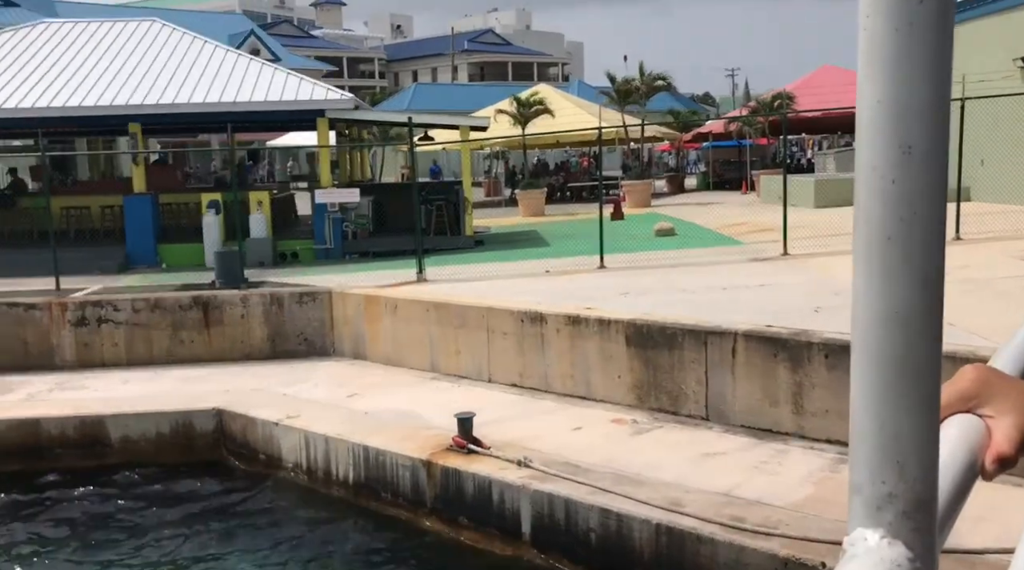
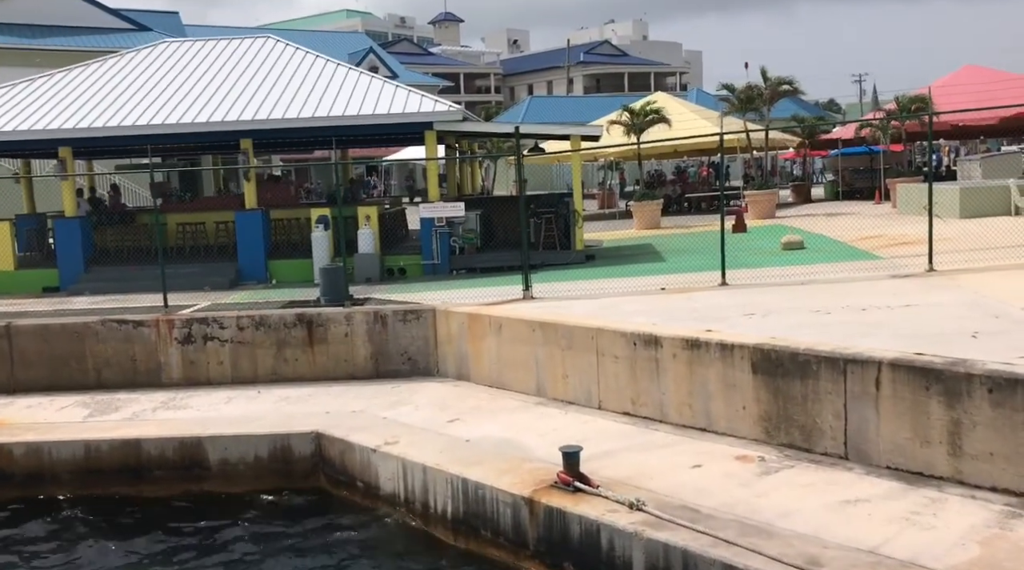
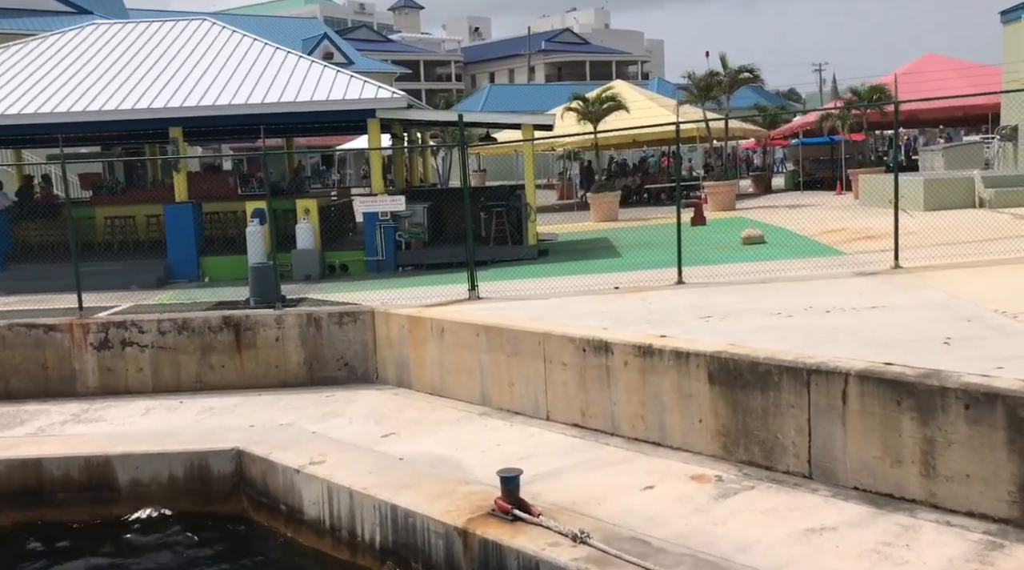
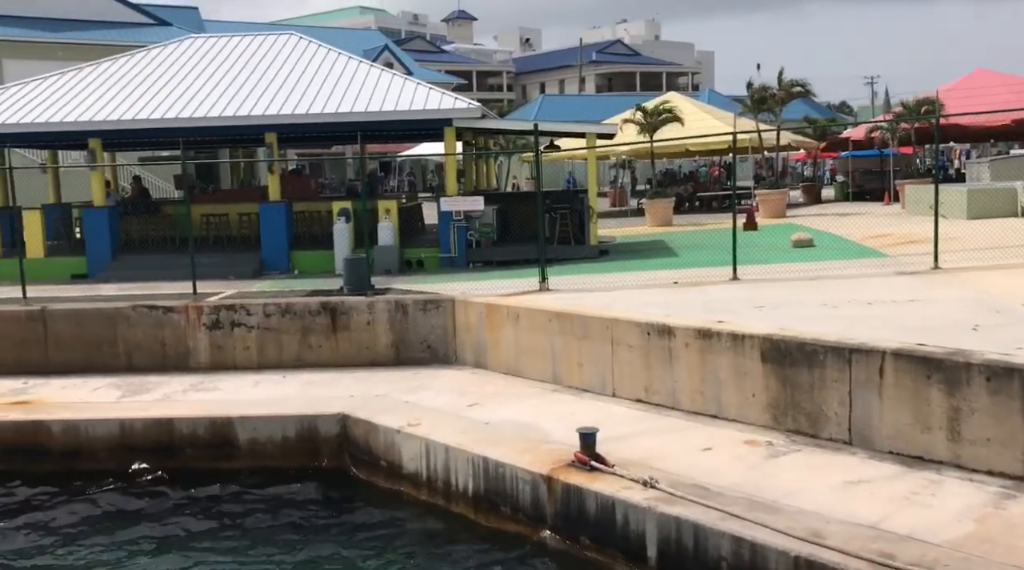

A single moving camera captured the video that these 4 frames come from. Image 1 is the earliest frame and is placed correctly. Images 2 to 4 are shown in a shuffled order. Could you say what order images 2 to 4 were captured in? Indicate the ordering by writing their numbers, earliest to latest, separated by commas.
4, 2, 3
